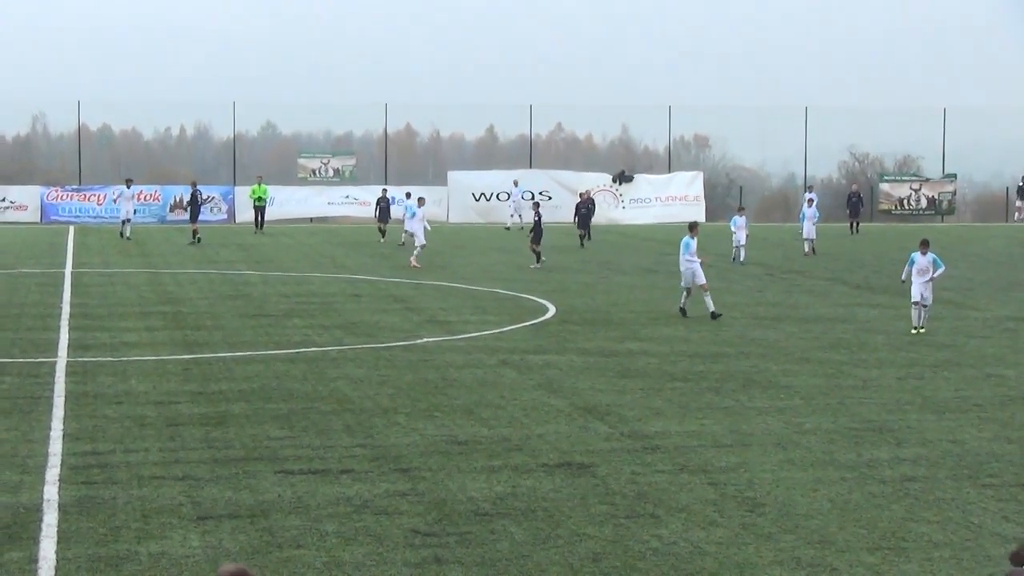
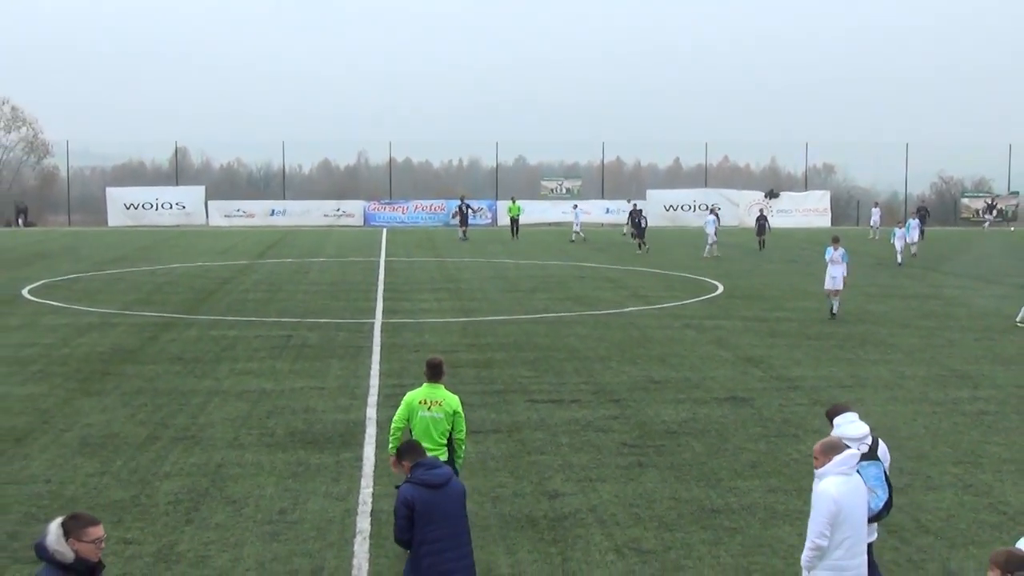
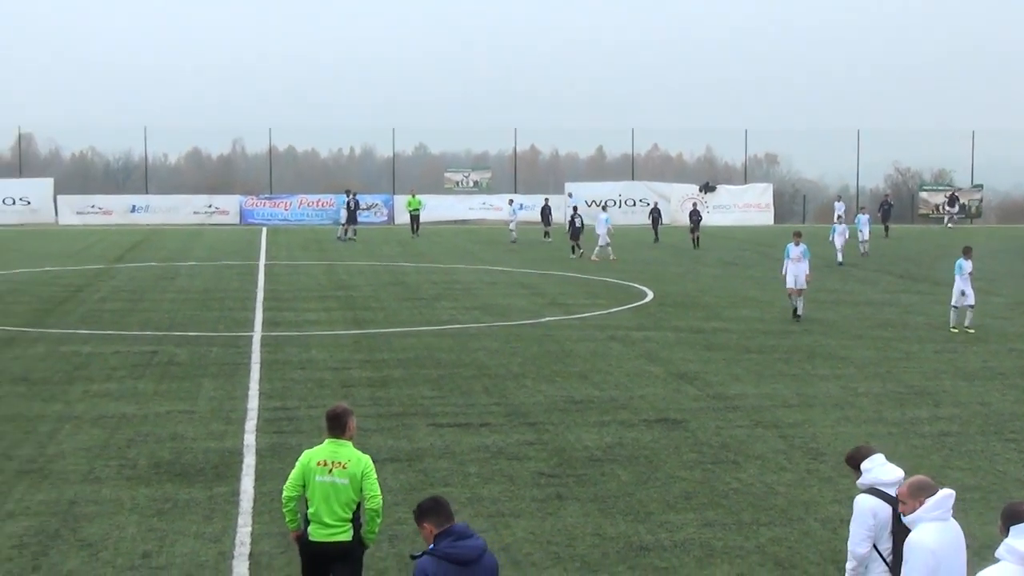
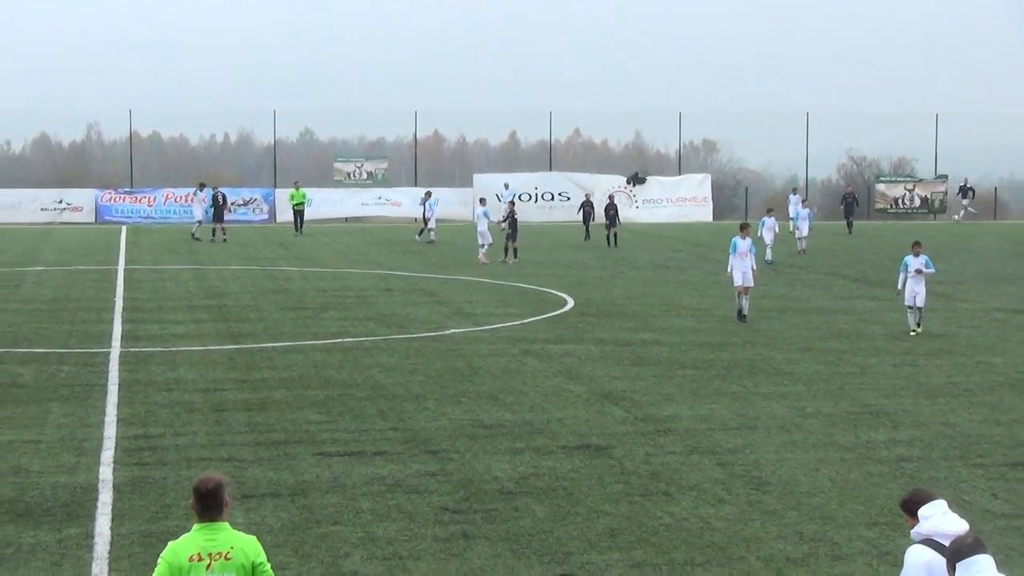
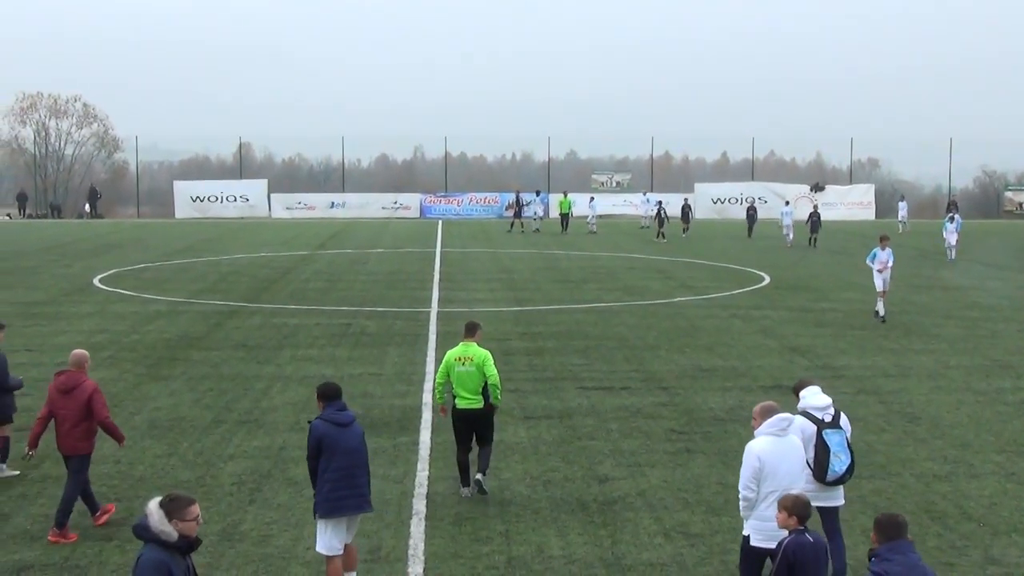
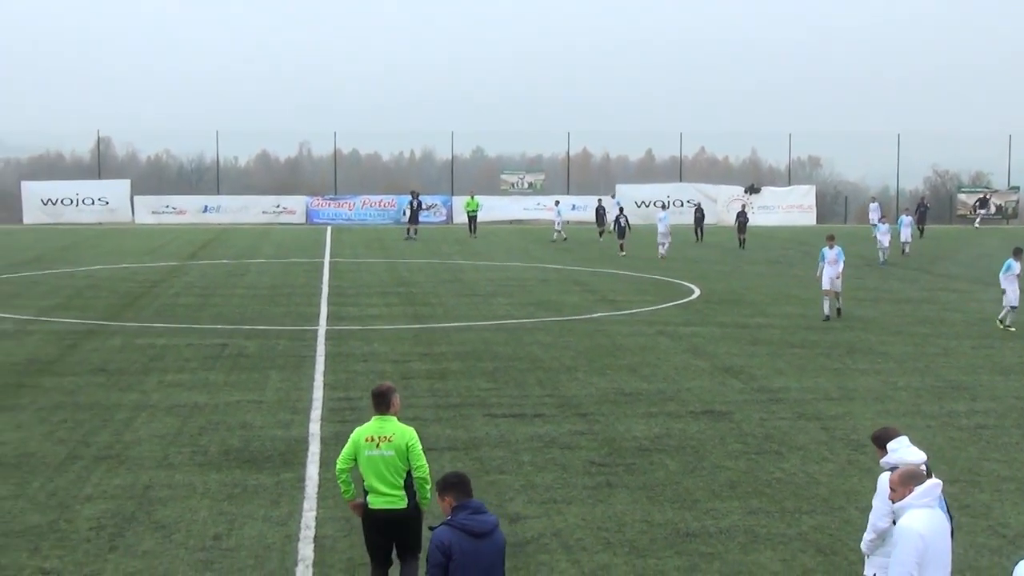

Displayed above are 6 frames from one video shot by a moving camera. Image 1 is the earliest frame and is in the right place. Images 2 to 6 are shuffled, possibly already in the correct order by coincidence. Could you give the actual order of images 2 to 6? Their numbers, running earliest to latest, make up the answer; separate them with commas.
4, 3, 6, 2, 5
